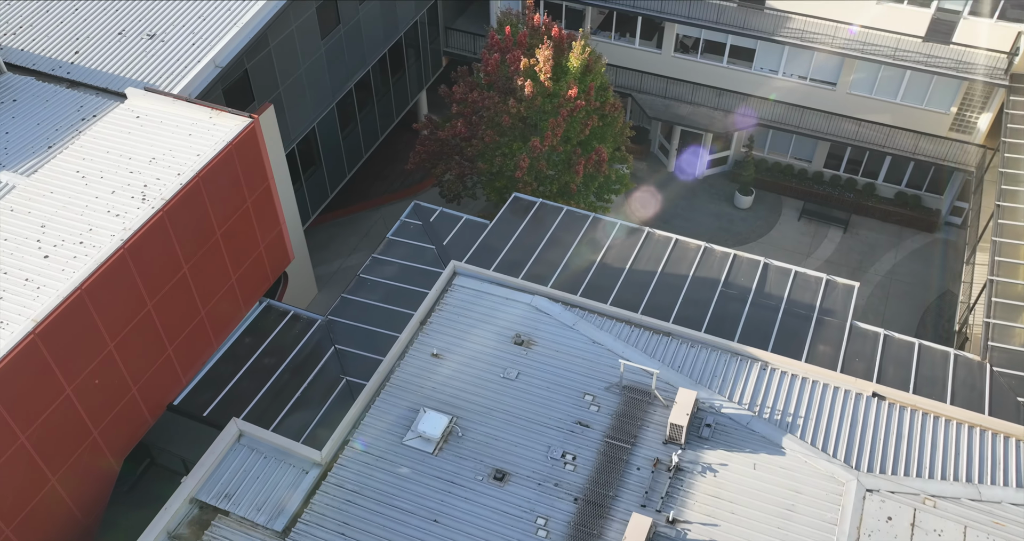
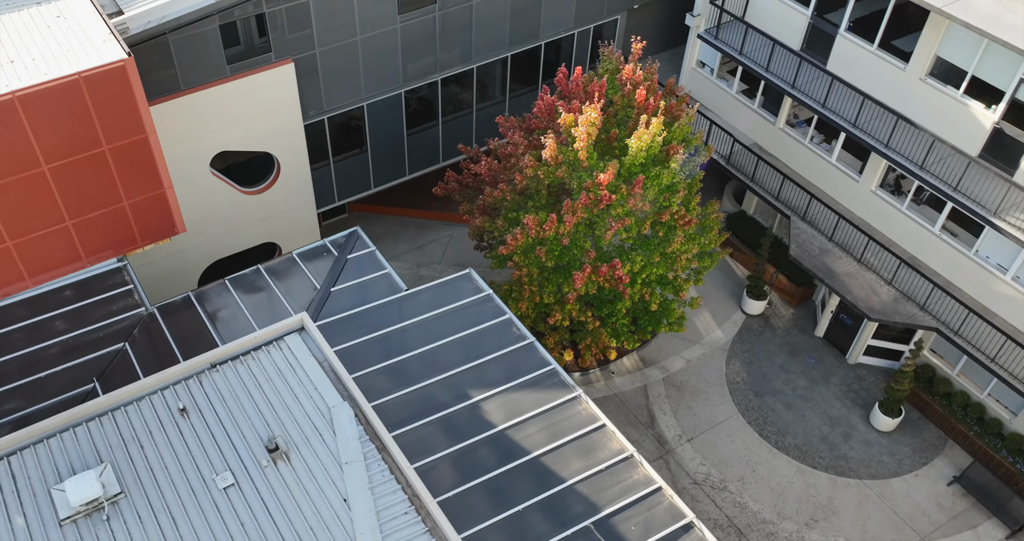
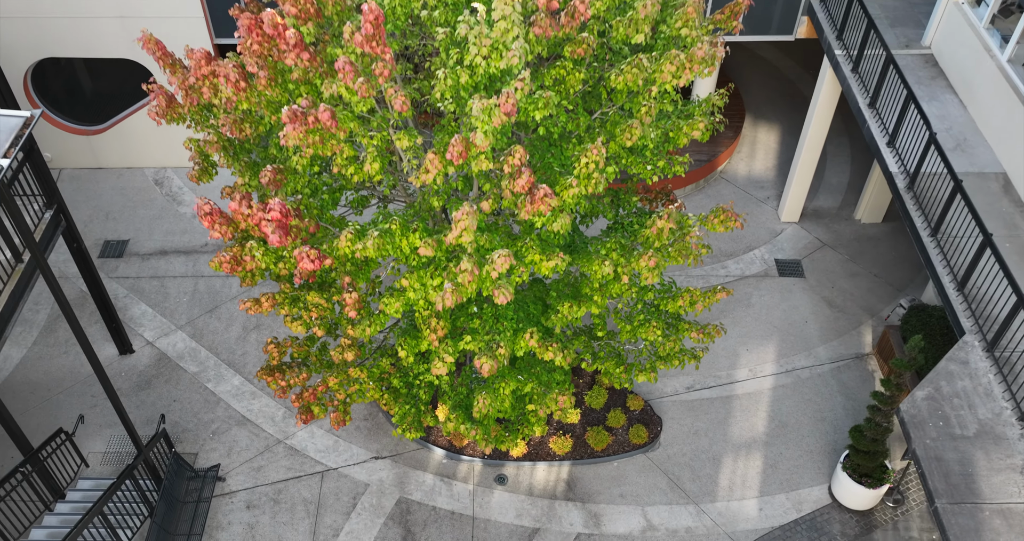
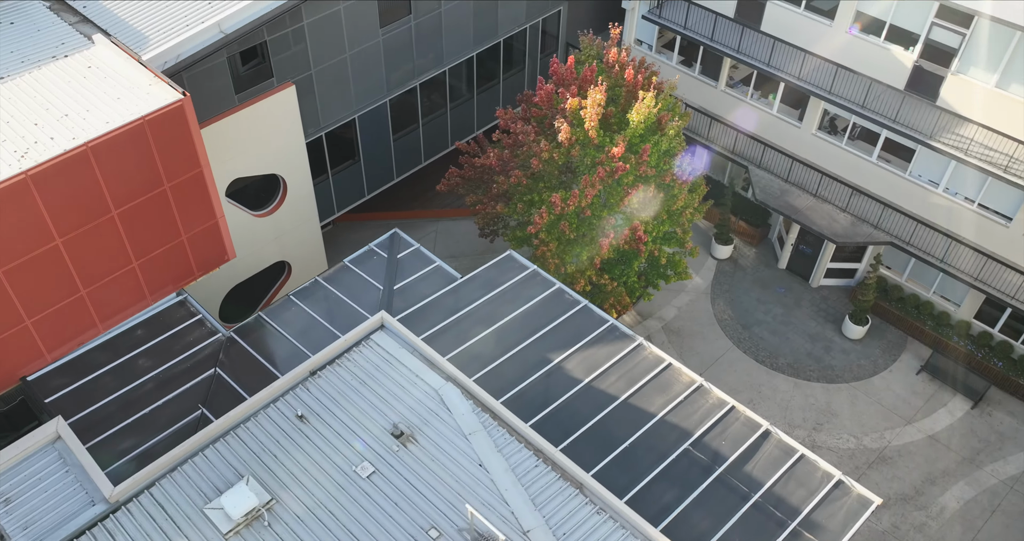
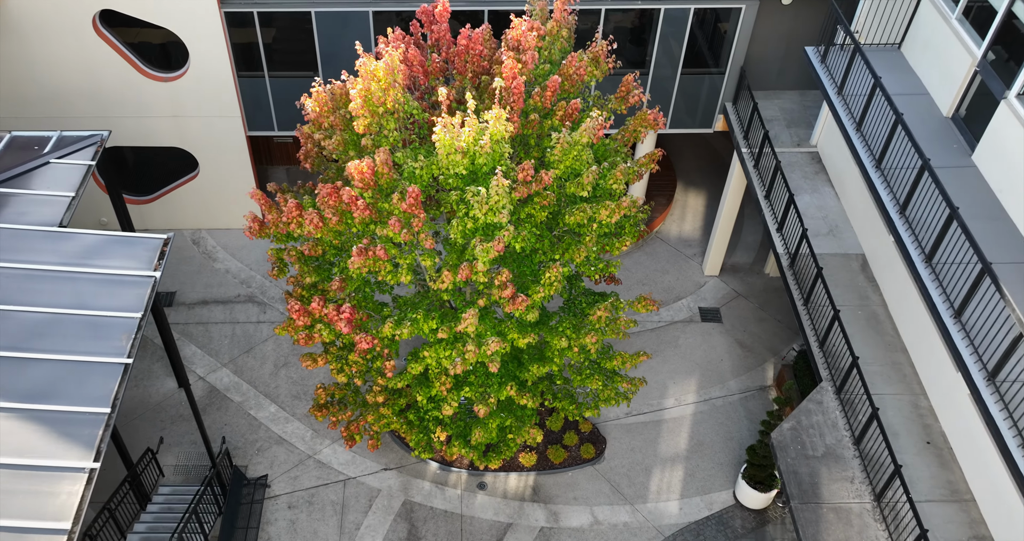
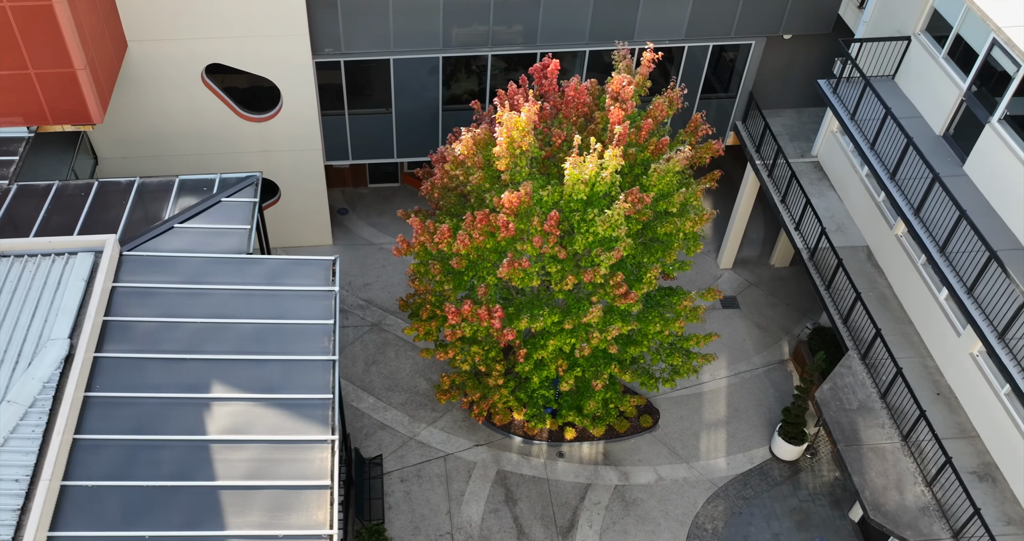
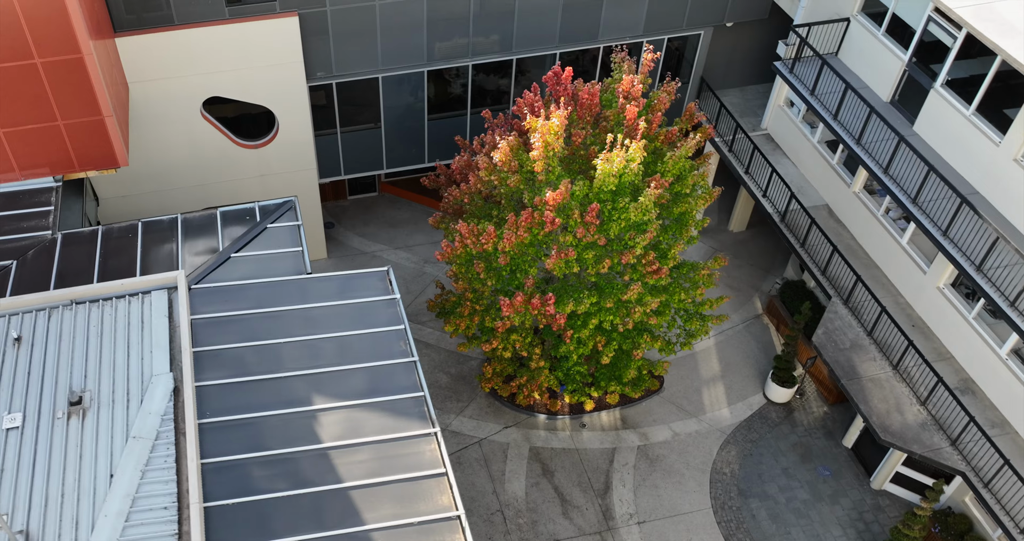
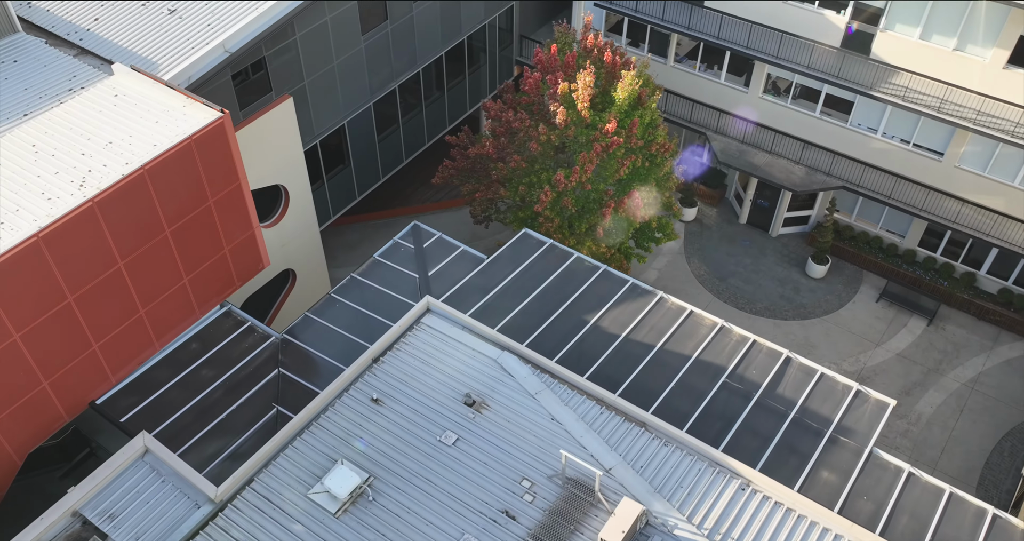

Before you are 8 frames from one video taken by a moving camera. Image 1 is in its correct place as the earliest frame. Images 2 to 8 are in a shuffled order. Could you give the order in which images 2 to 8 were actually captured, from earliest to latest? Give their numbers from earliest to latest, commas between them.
8, 4, 2, 7, 6, 5, 3
